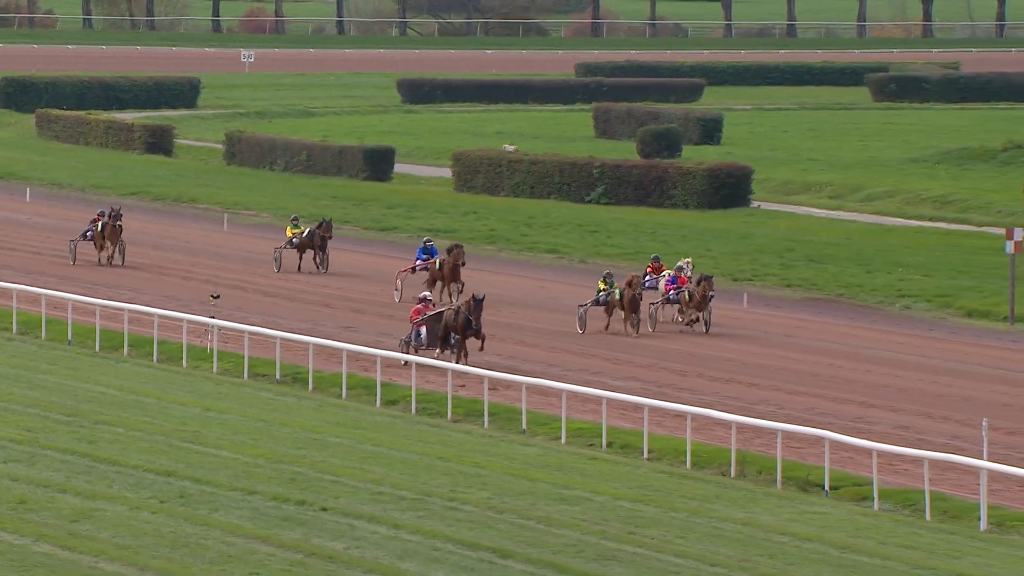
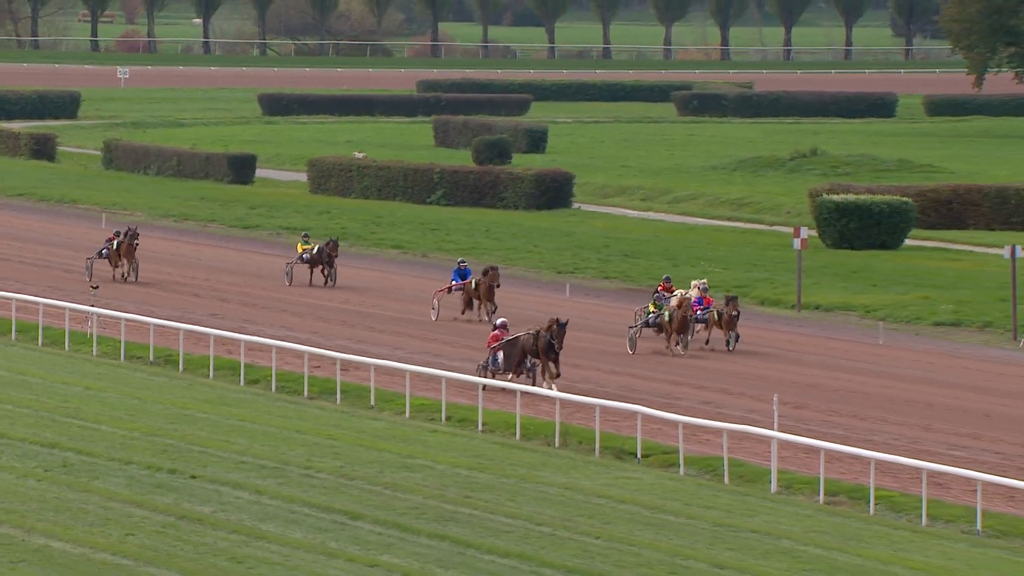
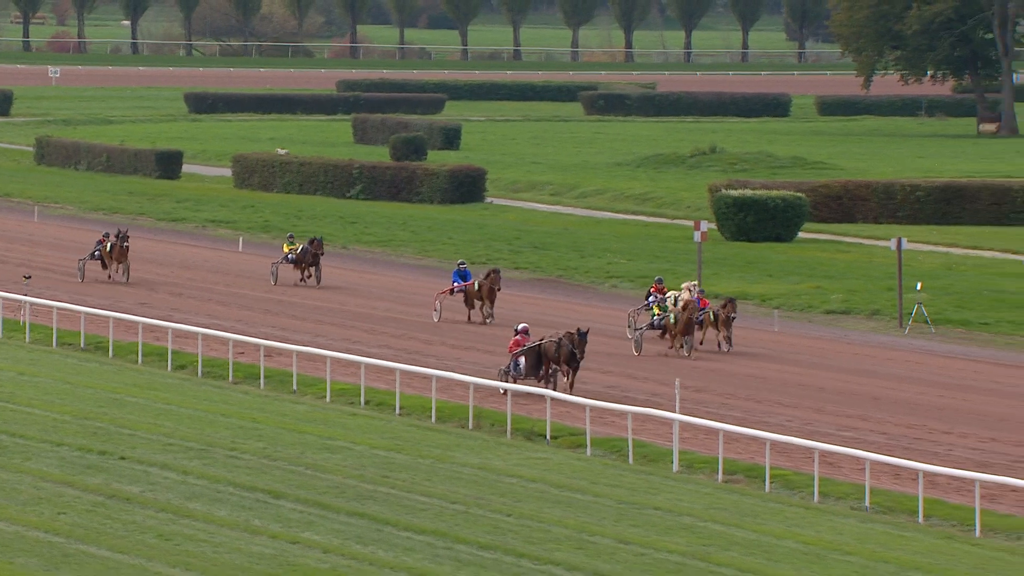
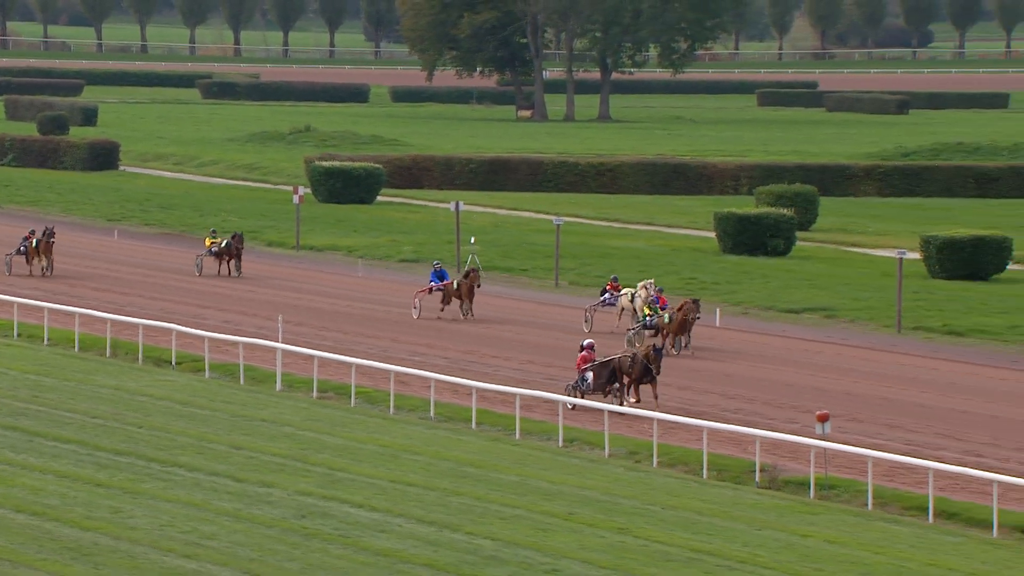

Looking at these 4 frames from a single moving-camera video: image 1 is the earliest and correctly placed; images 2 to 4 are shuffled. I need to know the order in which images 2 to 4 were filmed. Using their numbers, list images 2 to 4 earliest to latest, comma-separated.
2, 3, 4
